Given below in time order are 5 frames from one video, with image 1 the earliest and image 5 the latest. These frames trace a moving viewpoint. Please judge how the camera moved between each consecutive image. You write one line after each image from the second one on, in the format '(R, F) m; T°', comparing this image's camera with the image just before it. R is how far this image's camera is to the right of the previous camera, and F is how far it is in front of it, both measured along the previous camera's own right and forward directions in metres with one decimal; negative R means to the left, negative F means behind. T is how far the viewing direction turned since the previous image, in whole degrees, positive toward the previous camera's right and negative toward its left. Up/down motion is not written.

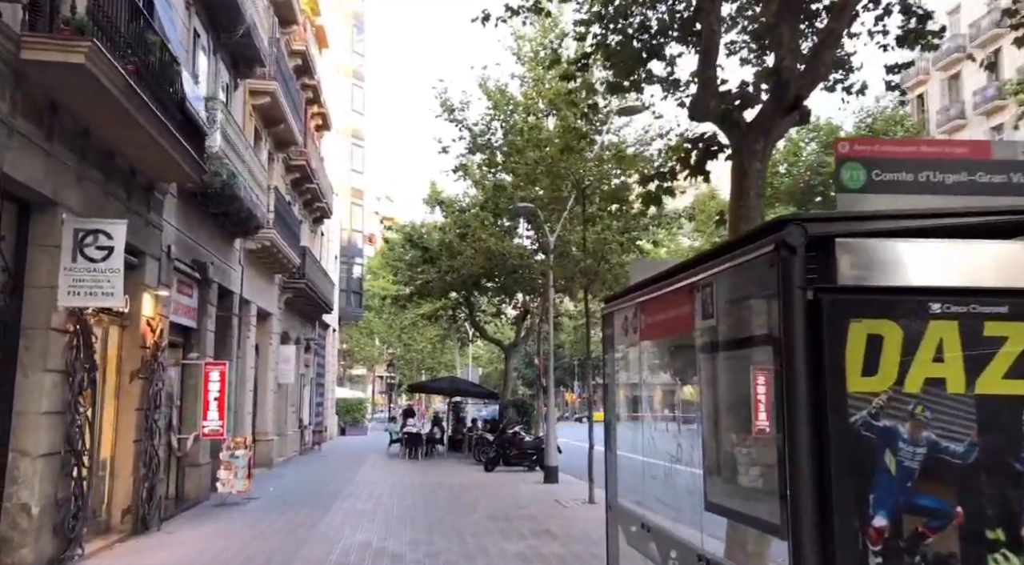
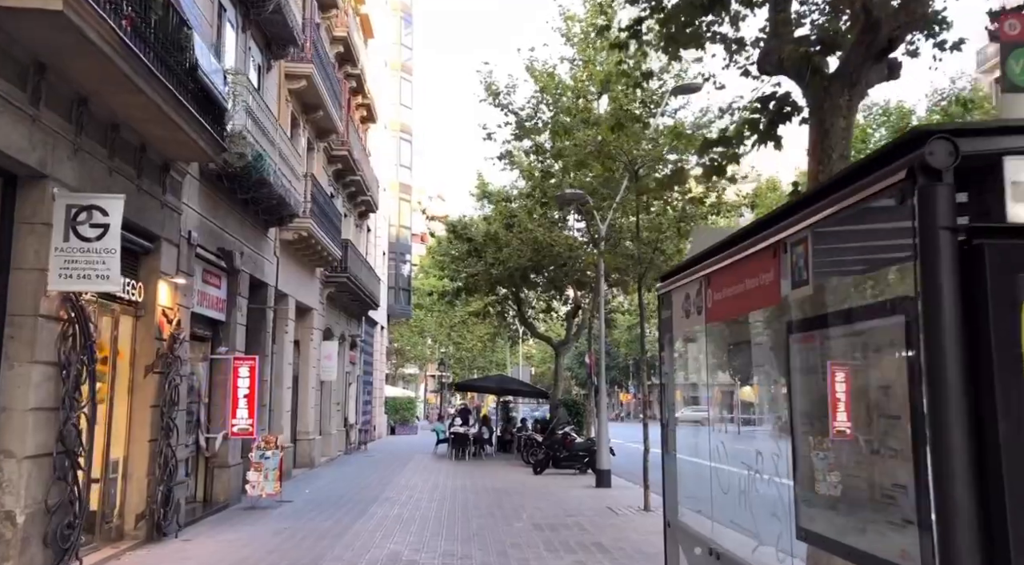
(+0.1, +1.0) m; -3°
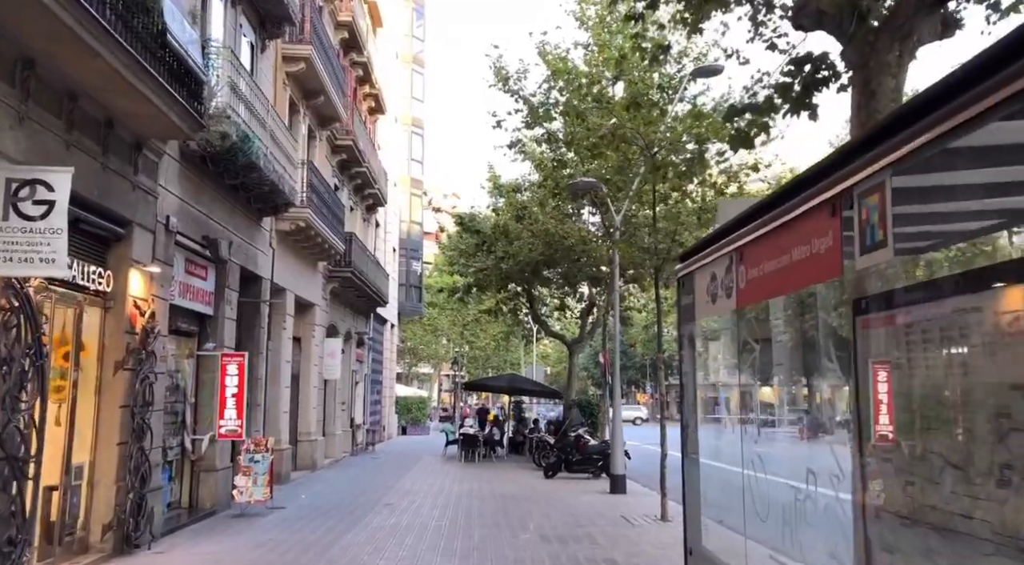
(+0.1, +0.9) m; -1°
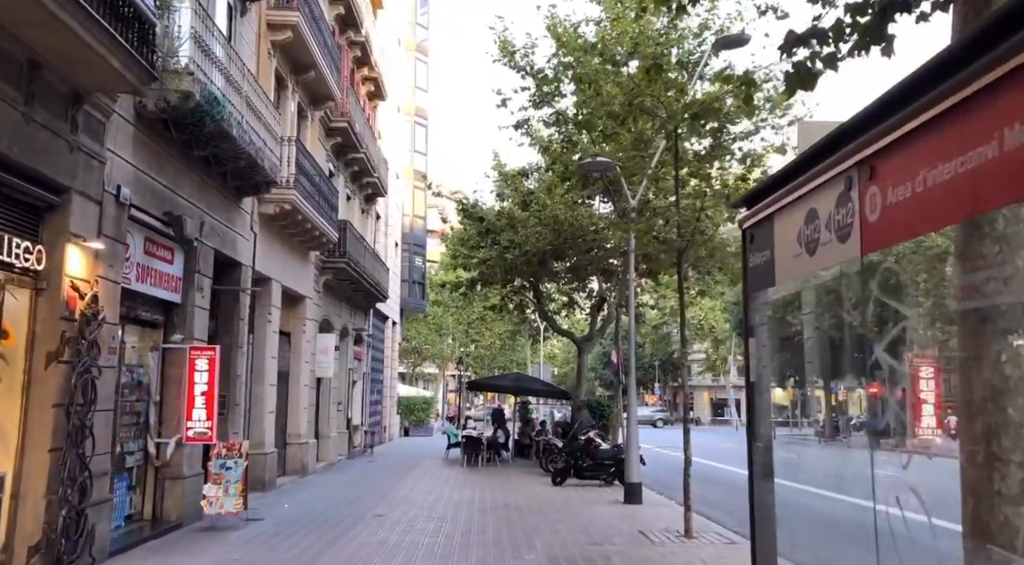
(0.0, +1.4) m; 0°
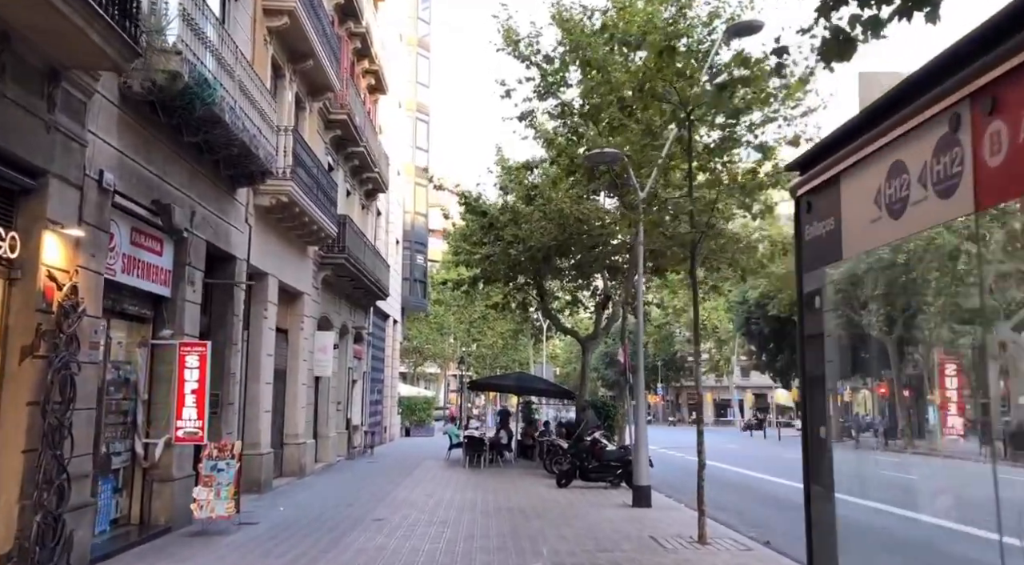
(0.0, +0.5) m; 0°
